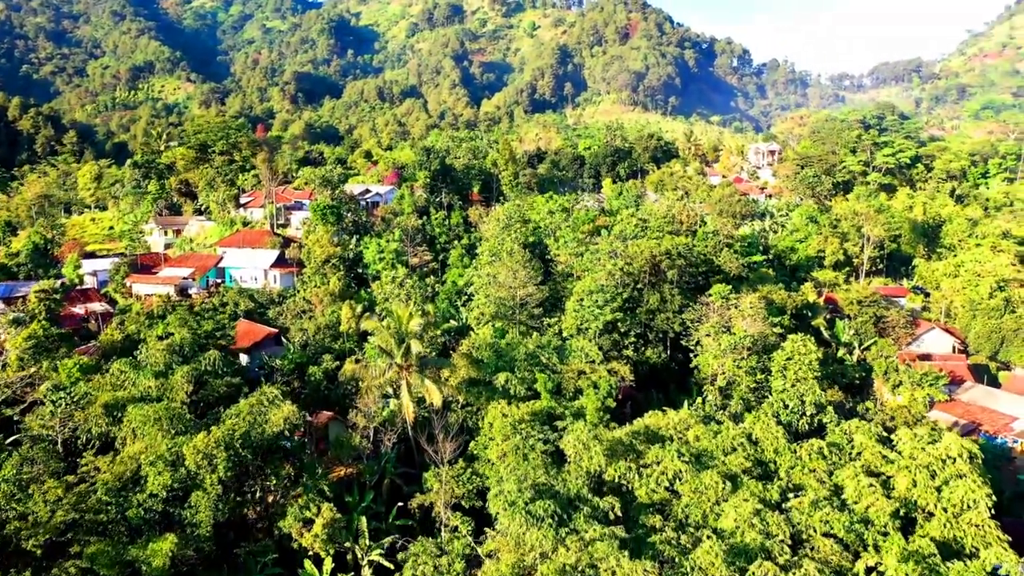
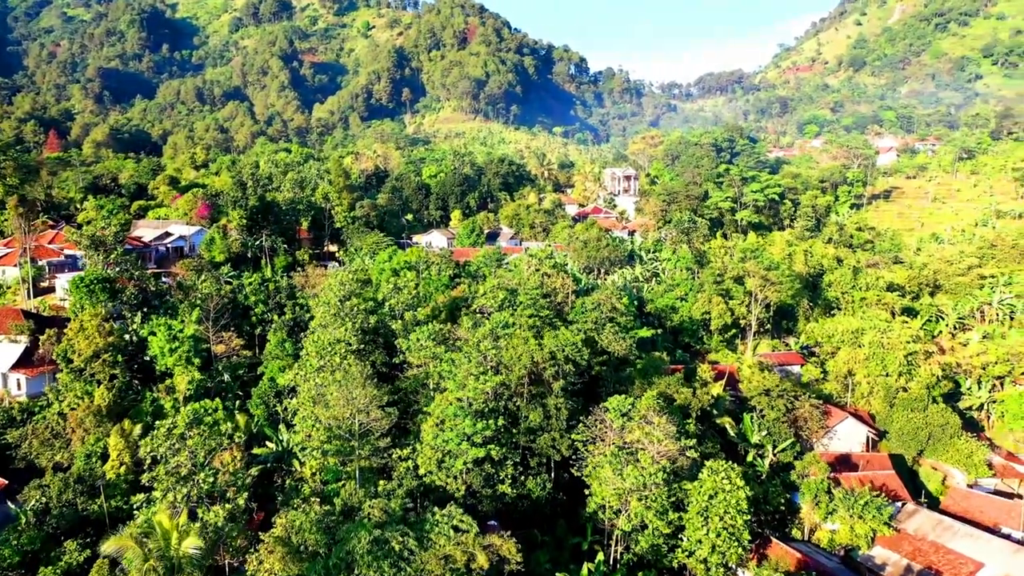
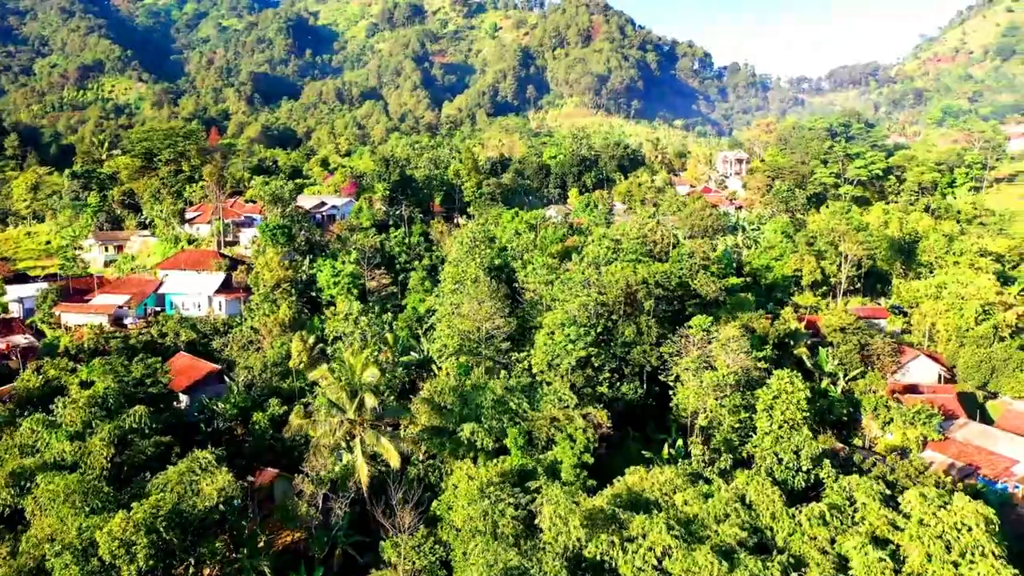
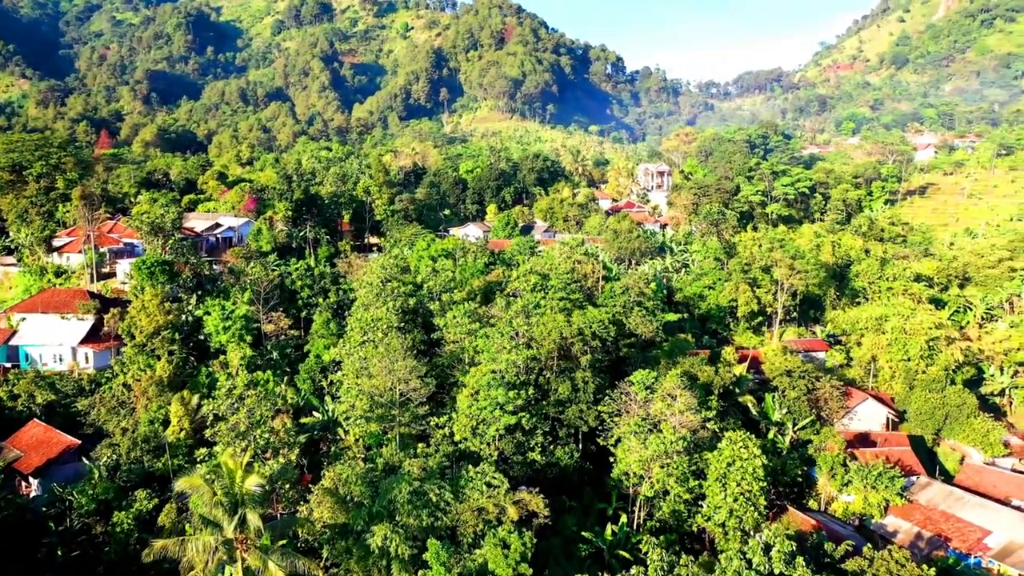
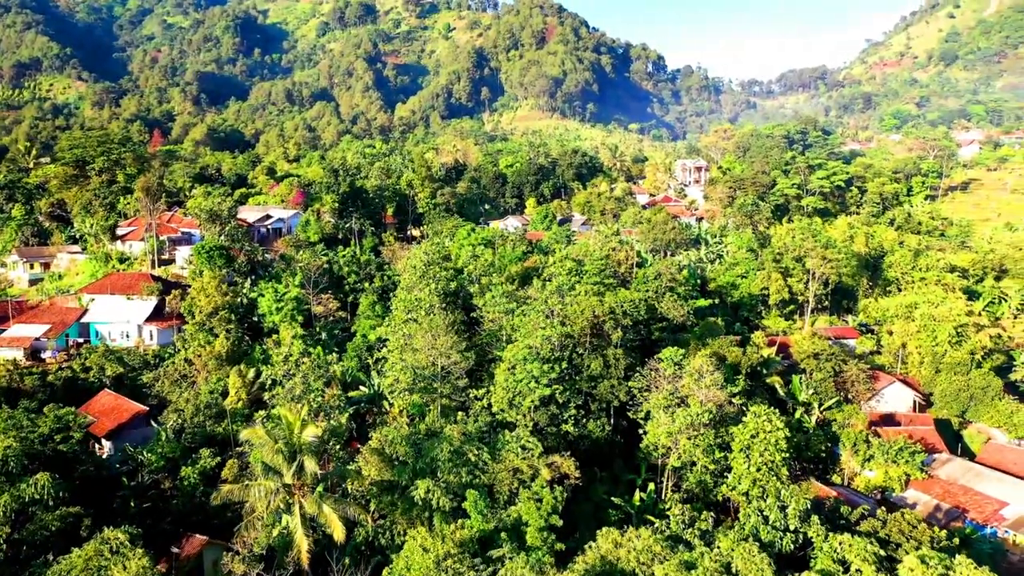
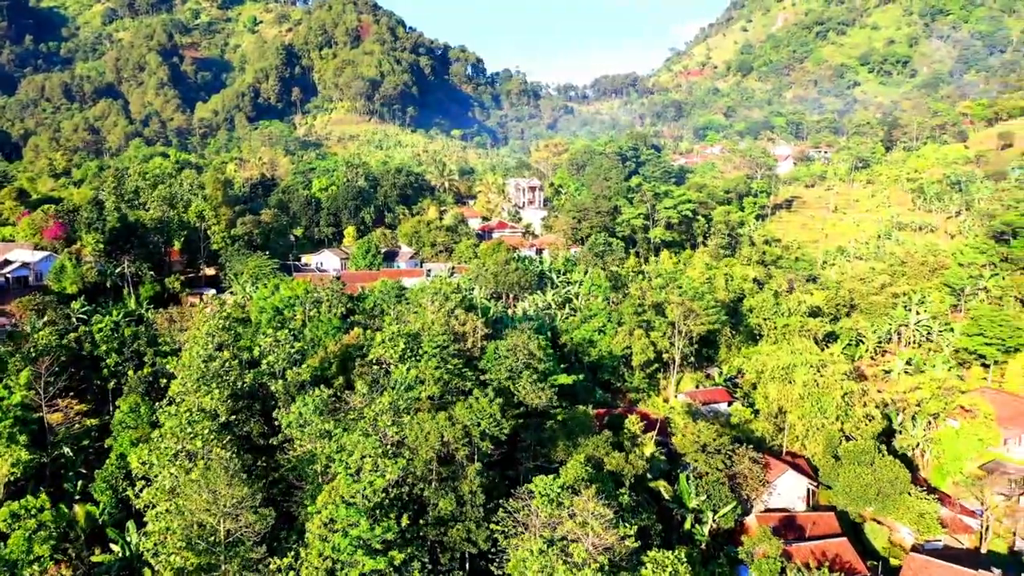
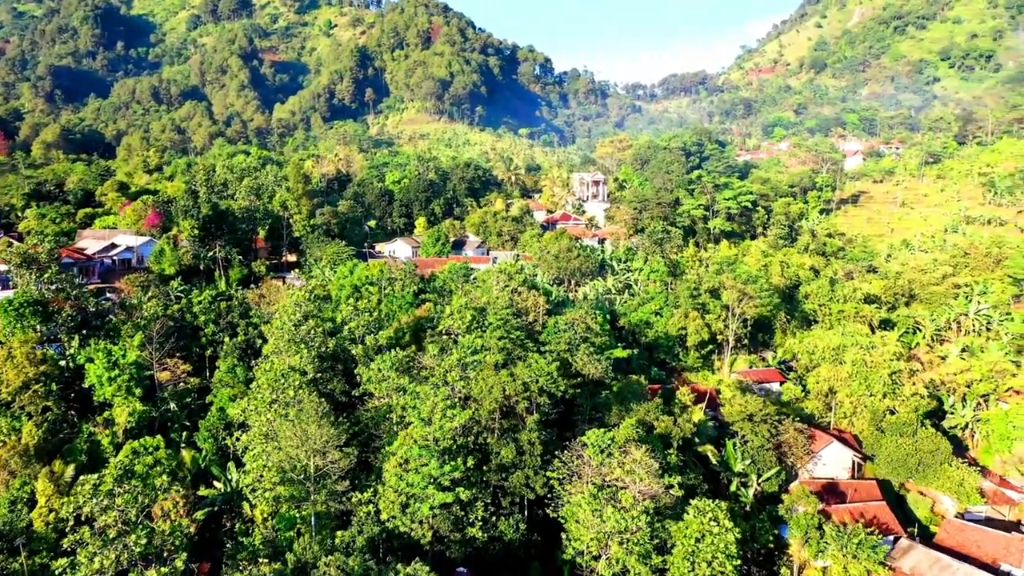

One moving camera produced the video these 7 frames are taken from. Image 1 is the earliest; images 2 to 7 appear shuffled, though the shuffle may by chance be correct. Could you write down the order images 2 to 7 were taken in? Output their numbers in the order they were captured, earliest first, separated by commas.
3, 5, 4, 2, 7, 6
